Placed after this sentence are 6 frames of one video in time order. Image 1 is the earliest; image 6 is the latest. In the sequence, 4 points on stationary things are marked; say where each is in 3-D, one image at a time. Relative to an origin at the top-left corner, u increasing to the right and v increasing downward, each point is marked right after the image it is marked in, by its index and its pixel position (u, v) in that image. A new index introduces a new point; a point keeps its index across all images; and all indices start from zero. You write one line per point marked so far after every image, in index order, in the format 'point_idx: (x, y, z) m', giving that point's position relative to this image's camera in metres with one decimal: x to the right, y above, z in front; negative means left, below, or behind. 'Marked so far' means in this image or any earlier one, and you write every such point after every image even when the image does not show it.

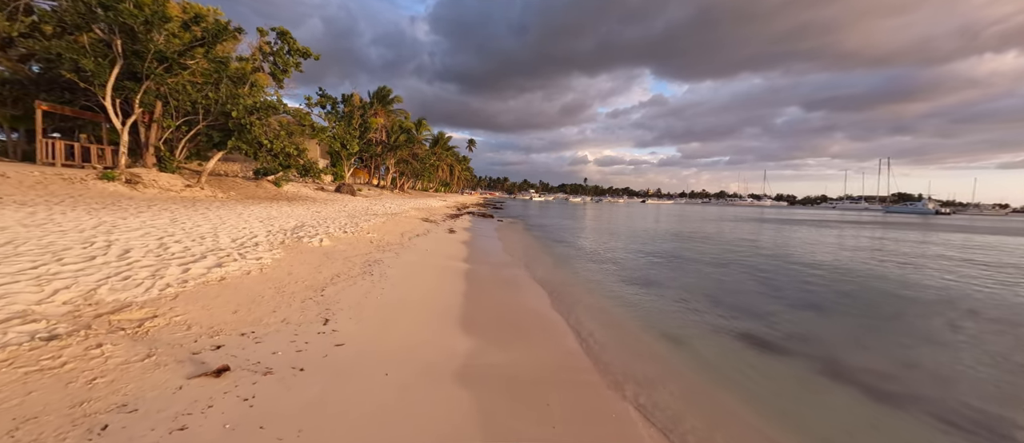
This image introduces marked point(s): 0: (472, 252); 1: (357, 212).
0: (-1.4, -1.1, +13.0) m
1: (-7.8, +0.5, +19.6) m
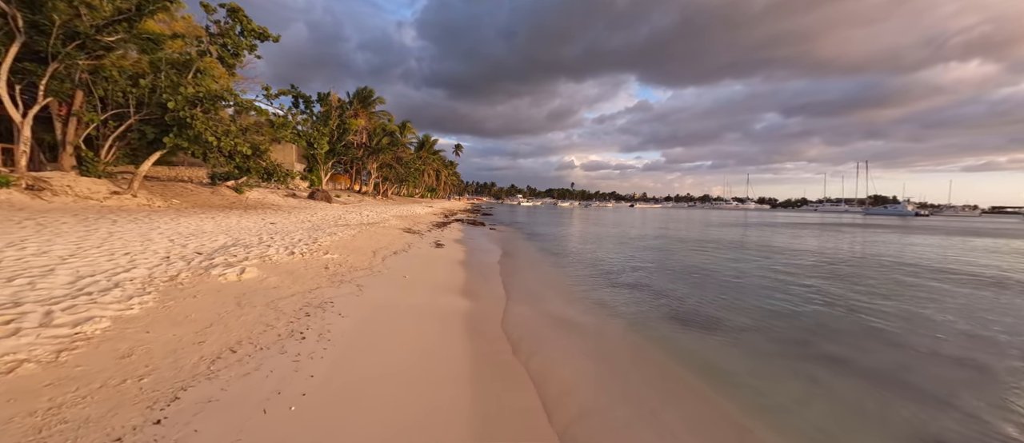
0: (-1.2, -1.5, +10.0) m
1: (-7.9, -0.1, +16.3) m
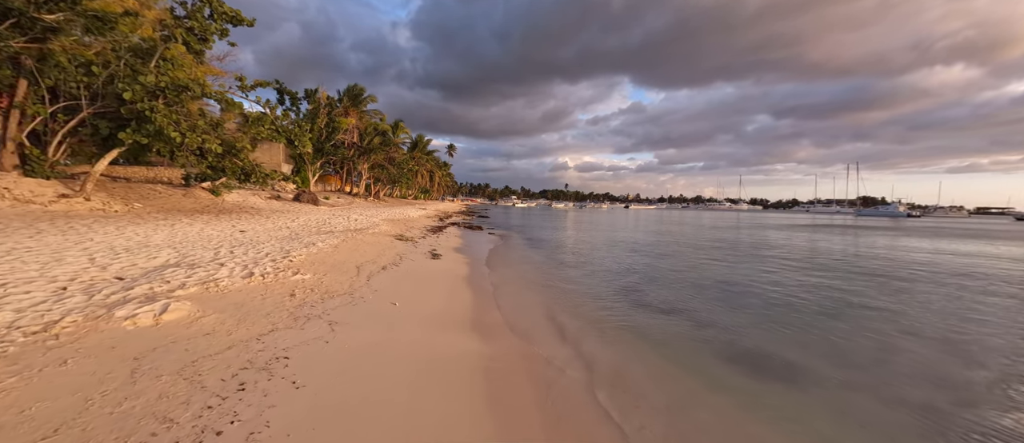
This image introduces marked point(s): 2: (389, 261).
0: (-1.0, -1.7, +8.2) m
1: (-7.7, -0.3, +14.5) m
2: (-3.3, -1.1, +10.4) m
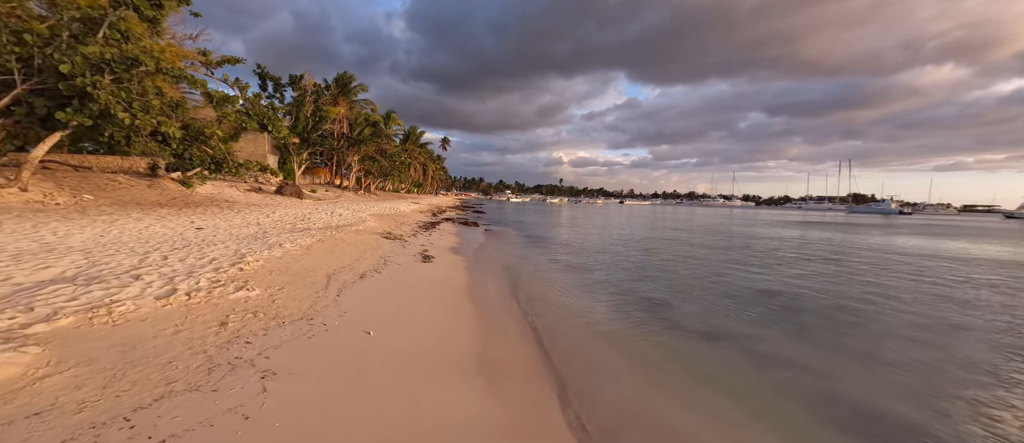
0: (-0.8, -1.7, +6.5) m
1: (-7.6, -0.2, +12.7) m
2: (-3.2, -1.0, +8.7) m
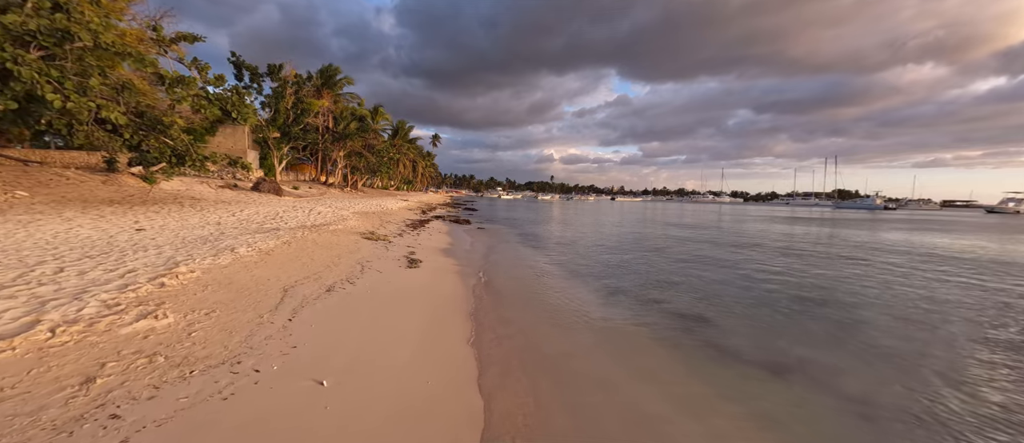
0: (-0.7, -1.7, +5.0) m
1: (-7.7, -0.1, +11.0) m
2: (-3.1, -1.0, +7.1) m
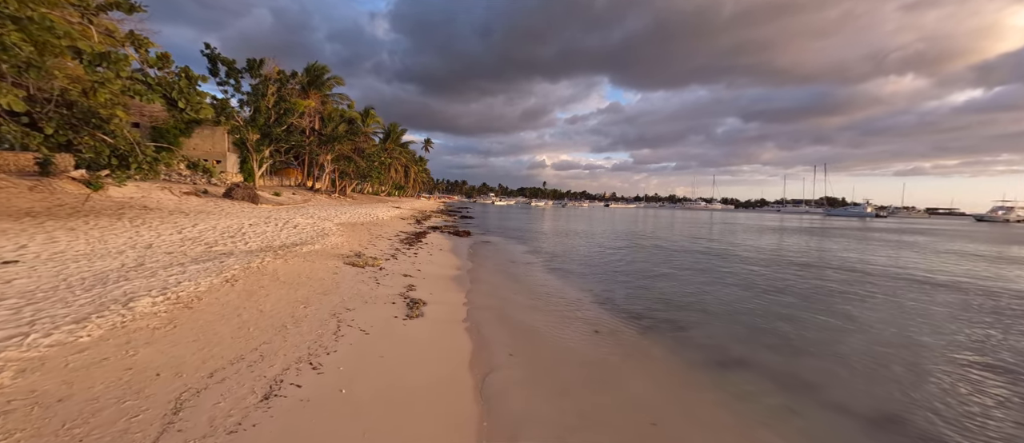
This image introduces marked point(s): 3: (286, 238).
0: (+0.1, -2.1, +2.3) m
1: (-7.0, -0.6, +8.1) m
2: (-2.4, -1.4, +4.3) m
3: (-6.7, -0.5, +11.5) m
